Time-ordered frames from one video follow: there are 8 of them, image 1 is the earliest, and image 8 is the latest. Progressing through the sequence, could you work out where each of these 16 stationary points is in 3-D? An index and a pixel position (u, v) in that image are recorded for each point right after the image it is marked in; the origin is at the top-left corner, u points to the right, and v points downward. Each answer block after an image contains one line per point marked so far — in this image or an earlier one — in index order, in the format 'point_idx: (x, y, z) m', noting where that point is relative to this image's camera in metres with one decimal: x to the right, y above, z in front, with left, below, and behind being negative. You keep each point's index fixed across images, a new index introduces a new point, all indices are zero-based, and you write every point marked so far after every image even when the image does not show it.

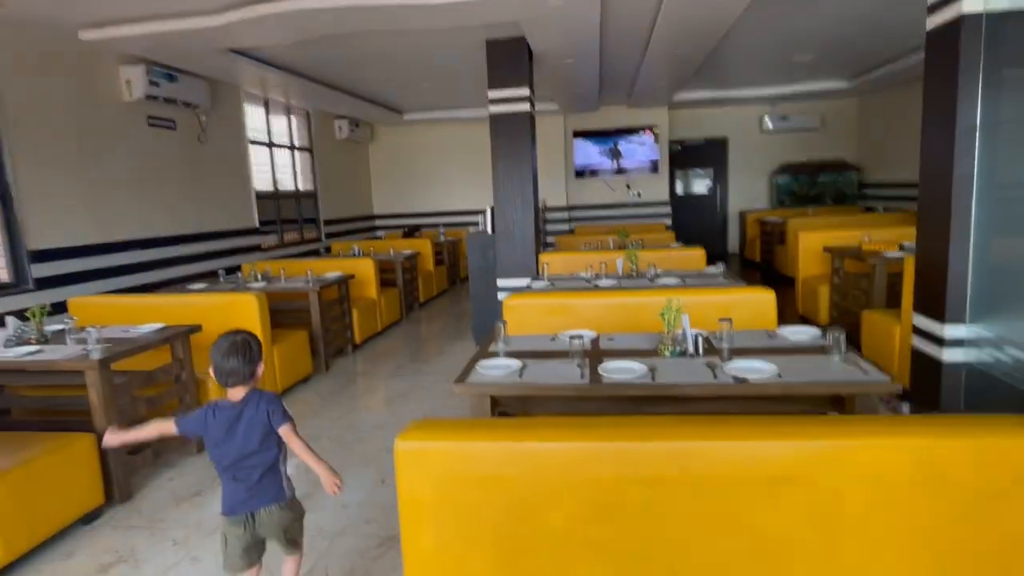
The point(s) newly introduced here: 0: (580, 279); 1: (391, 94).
0: (+0.5, +0.1, +4.4) m
1: (-1.6, +2.6, +8.0) m
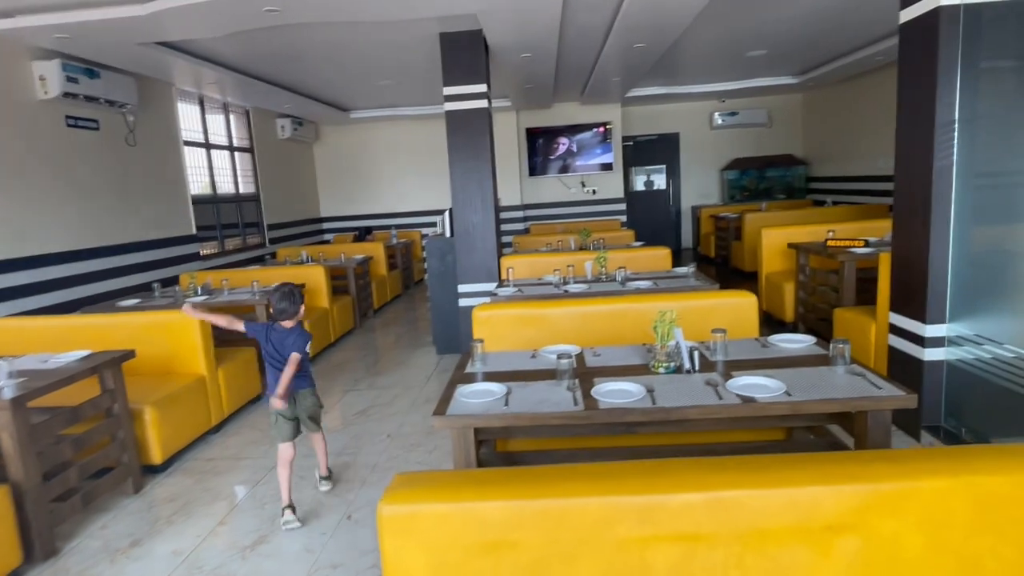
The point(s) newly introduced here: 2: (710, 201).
0: (+0.2, 0.0, +4.2) m
1: (-2.2, +2.5, +7.7) m
2: (+3.5, +1.5, +10.7) m
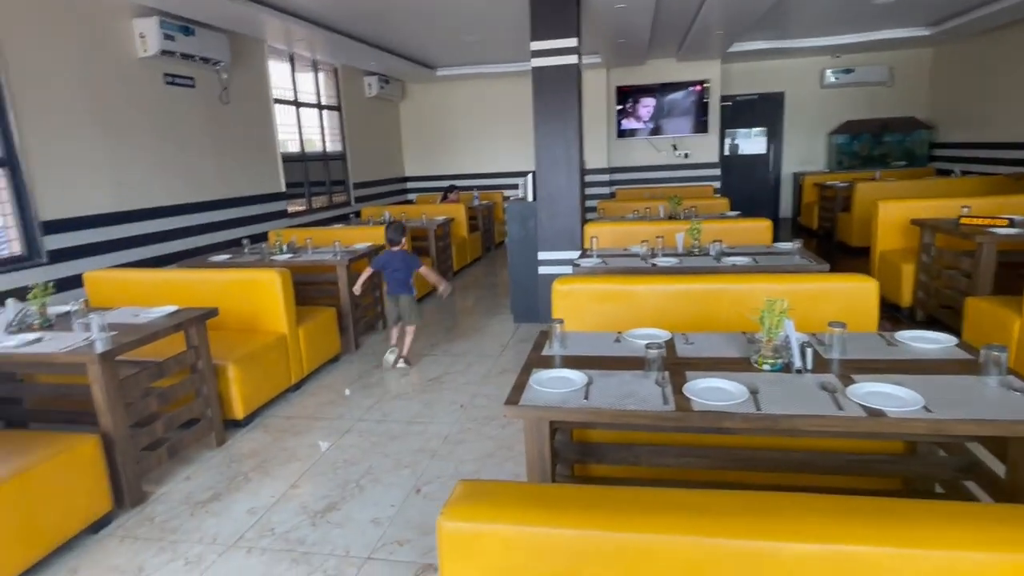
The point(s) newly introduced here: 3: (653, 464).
0: (+0.8, +0.2, +3.9) m
1: (-1.1, +3.0, +7.5) m
2: (+4.9, +2.0, +9.9) m
3: (+0.5, -0.6, +2.0) m
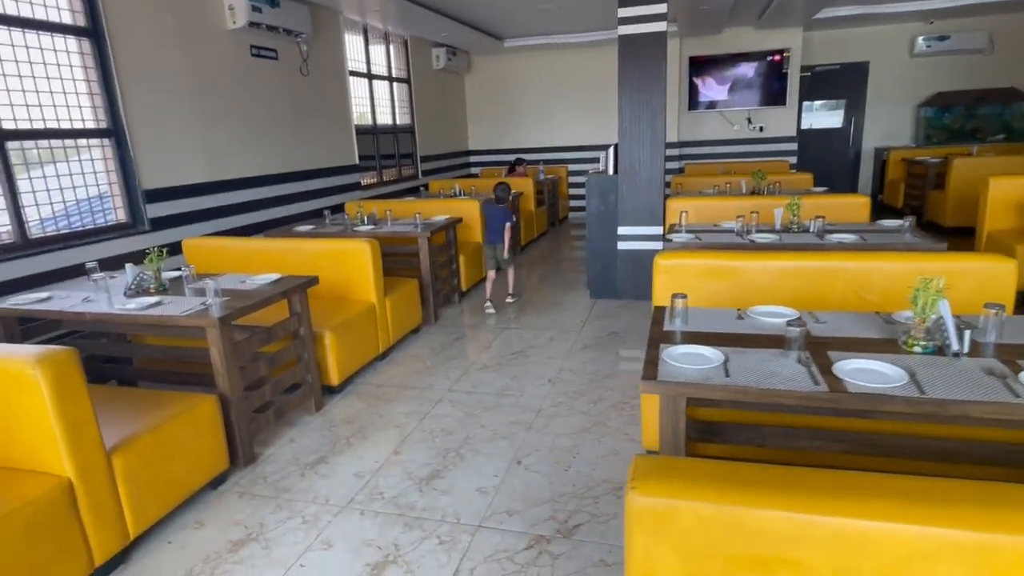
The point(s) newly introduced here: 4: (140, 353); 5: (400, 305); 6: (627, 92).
0: (+1.3, +0.4, +3.8) m
1: (-0.2, +3.3, +7.4) m
2: (+6.0, +2.2, +9.3) m
3: (+0.9, -0.5, +1.9) m
4: (-1.8, -0.3, +3.0) m
5: (-0.8, -0.1, +4.1) m
6: (+0.9, +1.5, +4.6) m
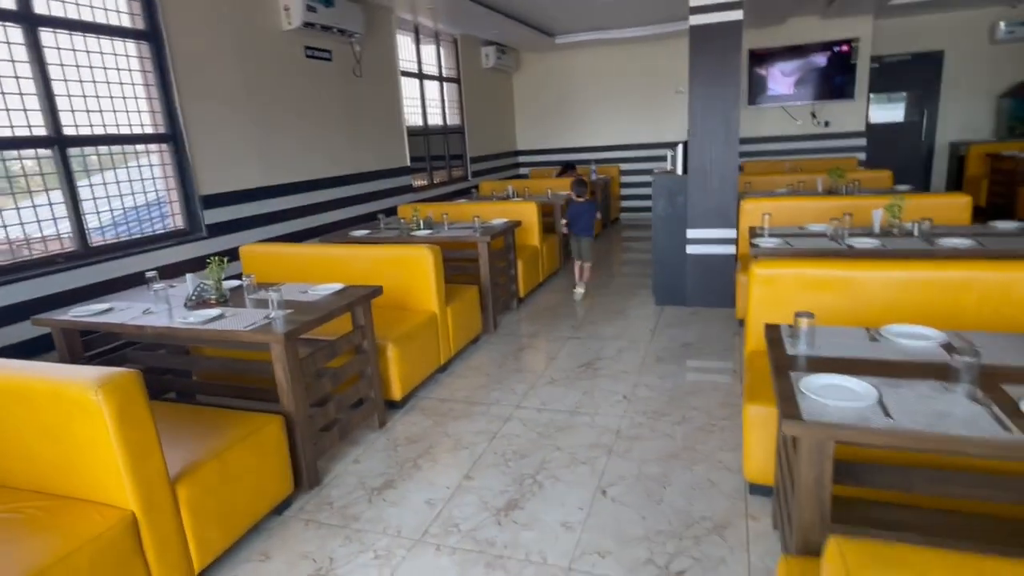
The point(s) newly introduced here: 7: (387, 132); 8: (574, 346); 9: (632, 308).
0: (+1.7, +0.3, +3.5) m
1: (+0.4, +3.3, +7.2) m
2: (+6.7, +2.2, +8.7) m
3: (+1.1, -0.6, +1.6) m
4: (-1.5, -0.4, +2.9) m
5: (-0.3, -0.2, +3.9) m
6: (+1.3, +1.4, +4.3) m
7: (-1.3, +1.6, +6.2) m
8: (+0.4, -0.4, +4.1) m
9: (+1.0, -0.2, +4.8) m
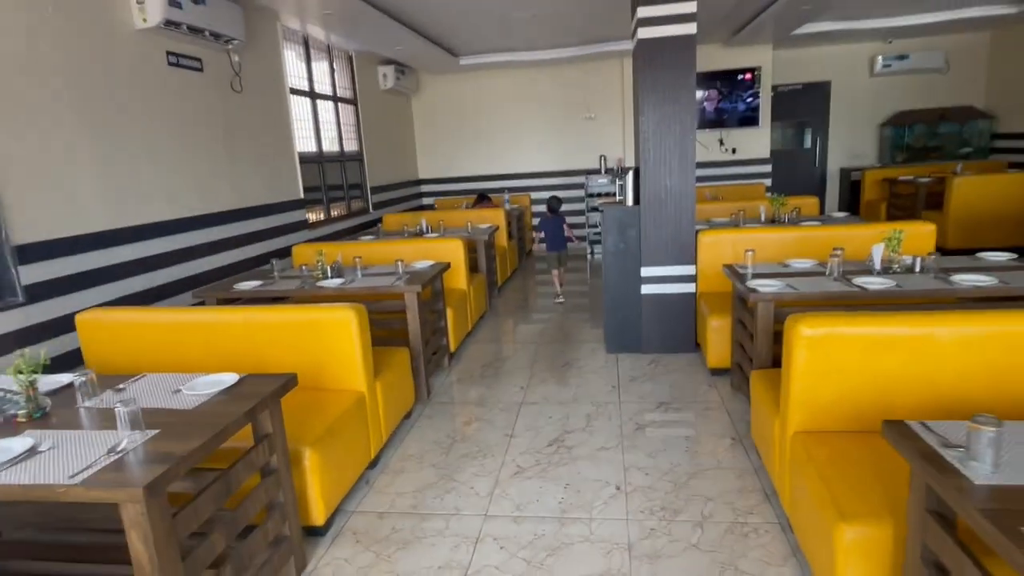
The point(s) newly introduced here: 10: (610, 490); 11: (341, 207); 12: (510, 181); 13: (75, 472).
0: (+1.5, +0.1, +3.0) m
1: (-0.6, +2.8, +6.5) m
2: (+5.3, +1.9, +9.2) m
3: (+1.3, -0.7, +1.1) m
4: (-1.5, -0.7, +1.8) m
5: (-0.6, -0.5, +3.0) m
6: (+0.9, +1.2, +3.8) m
7: (-2.0, +1.1, +5.2) m
8: (+0.1, -0.7, +3.3) m
9: (+0.5, -0.5, +4.2) m
10: (+0.4, -0.9, +2.6) m
11: (-1.8, +0.9, +6.5) m
12: (0.0, +1.6, +8.8) m
13: (-1.1, -0.4, +1.5) m
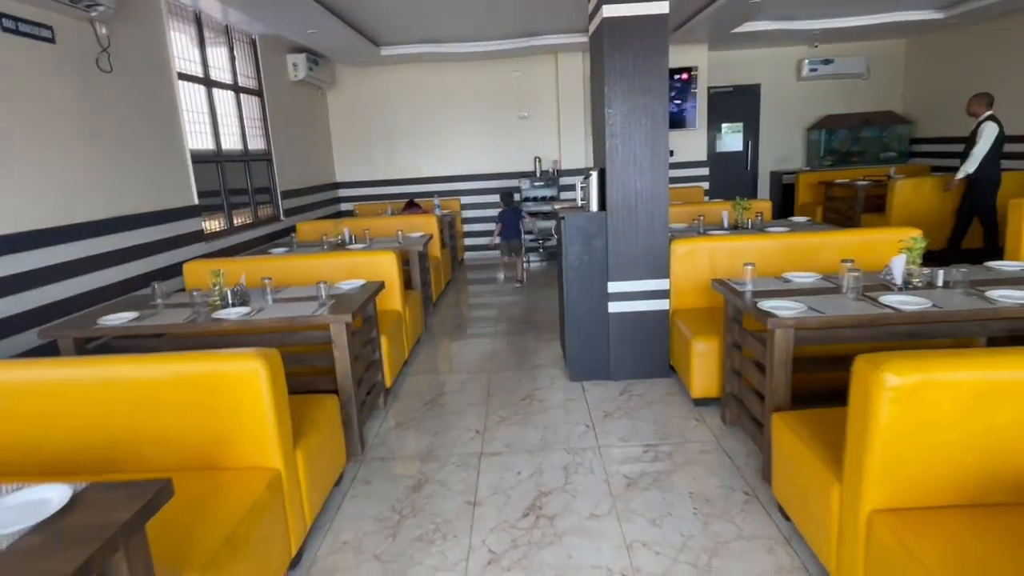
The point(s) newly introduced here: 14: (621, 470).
0: (+1.3, 0.0, +2.6) m
1: (-1.3, +2.6, +5.8) m
2: (+4.3, +1.9, +9.2) m
3: (+1.4, -0.8, +0.6) m
4: (-1.5, -0.8, +1.0) m
5: (-0.7, -0.6, +2.3) m
6: (+0.6, +1.0, +3.3) m
7: (-2.5, +0.9, +4.2) m
8: (-0.1, -0.8, +2.7) m
9: (+0.2, -0.6, +3.6) m
10: (+0.3, -1.0, +2.0) m
11: (-2.5, +0.7, +5.6) m
12: (-1.0, +1.4, +8.1) m
13: (-1.0, -0.6, +0.7) m
14: (+0.5, -0.8, +2.6) m
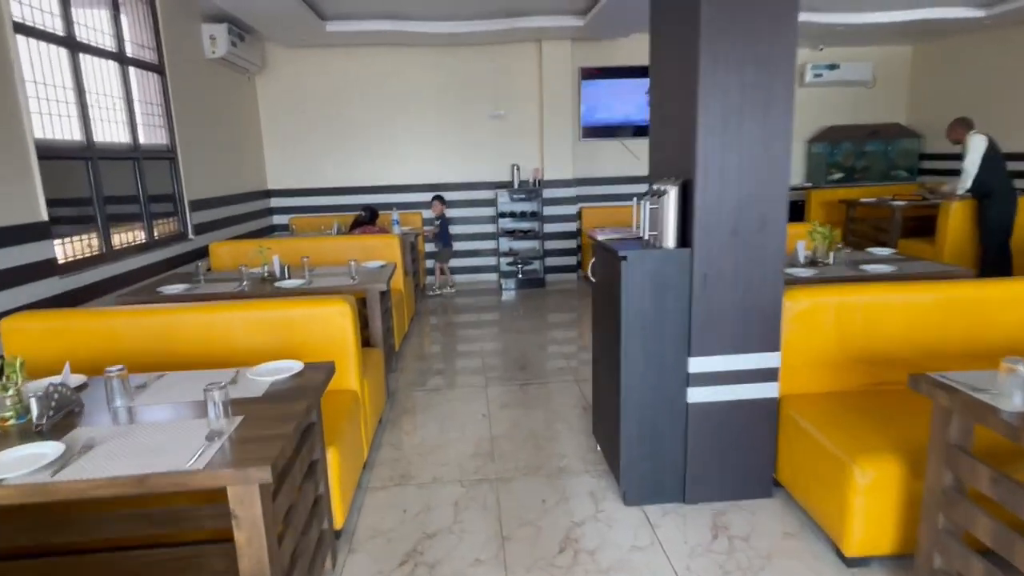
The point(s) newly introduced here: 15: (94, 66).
0: (+1.5, -0.3, +1.4) m
1: (-1.4, +2.3, +4.4) m
2: (+3.8, +1.5, +8.3) m
3: (+1.7, -1.0, -0.6) m
4: (-1.2, -1.1, -0.5) m
5: (-0.5, -0.9, +0.9) m
6: (+0.7, +0.8, +2.1) m
7: (-2.4, +0.6, +2.7) m
8: (+0.1, -1.1, +1.4) m
9: (+0.3, -0.9, +2.3) m
10: (+0.6, -1.2, +0.7) m
11: (-2.5, +0.4, +4.1) m
12: (-1.3, +1.0, +6.7) m
13: (-0.6, -0.8, -0.7) m
14: (+0.7, -1.1, +1.4) m
15: (-2.6, +1.4, +3.8) m
